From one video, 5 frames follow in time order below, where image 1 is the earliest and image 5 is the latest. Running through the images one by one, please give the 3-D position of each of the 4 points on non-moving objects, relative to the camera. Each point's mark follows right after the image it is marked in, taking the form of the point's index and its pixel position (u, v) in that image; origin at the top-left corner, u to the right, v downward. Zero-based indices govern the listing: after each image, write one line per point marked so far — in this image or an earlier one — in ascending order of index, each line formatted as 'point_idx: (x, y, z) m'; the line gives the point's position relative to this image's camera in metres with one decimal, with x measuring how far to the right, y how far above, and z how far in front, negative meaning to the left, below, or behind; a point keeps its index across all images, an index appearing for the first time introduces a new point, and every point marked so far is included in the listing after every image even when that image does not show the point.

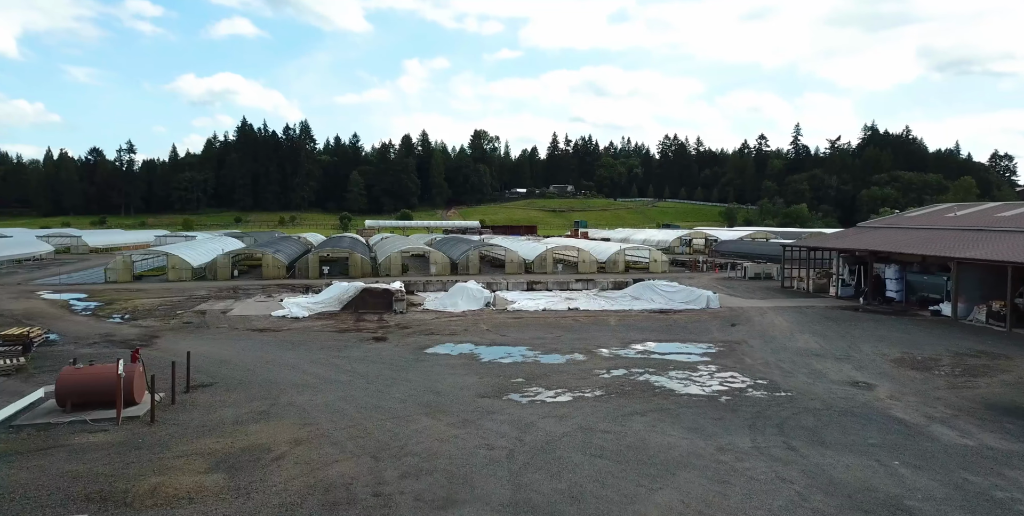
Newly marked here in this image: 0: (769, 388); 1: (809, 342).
0: (+6.2, -3.2, +15.0) m
1: (+9.5, -2.7, +19.8) m
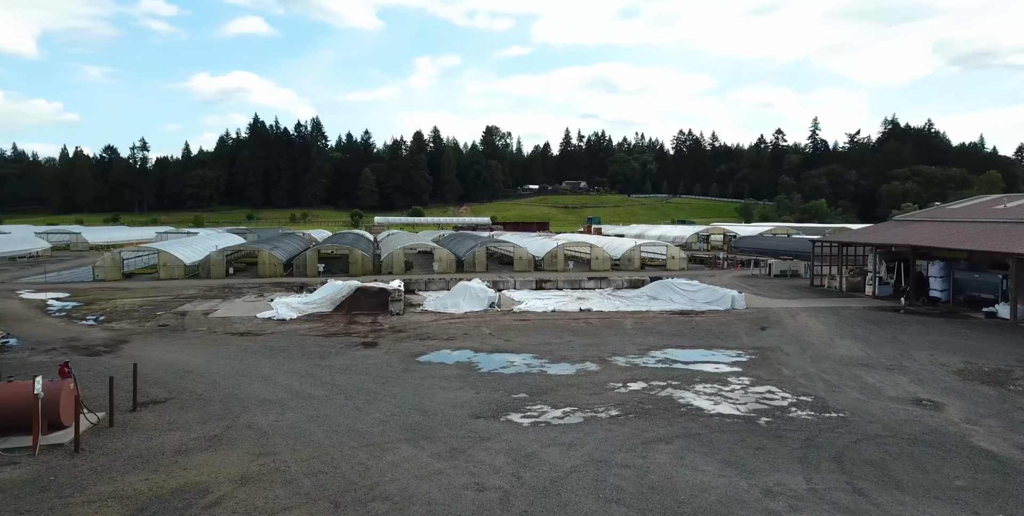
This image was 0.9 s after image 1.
0: (+6.2, -3.1, +12.7) m
1: (+9.7, -2.6, +17.5) m
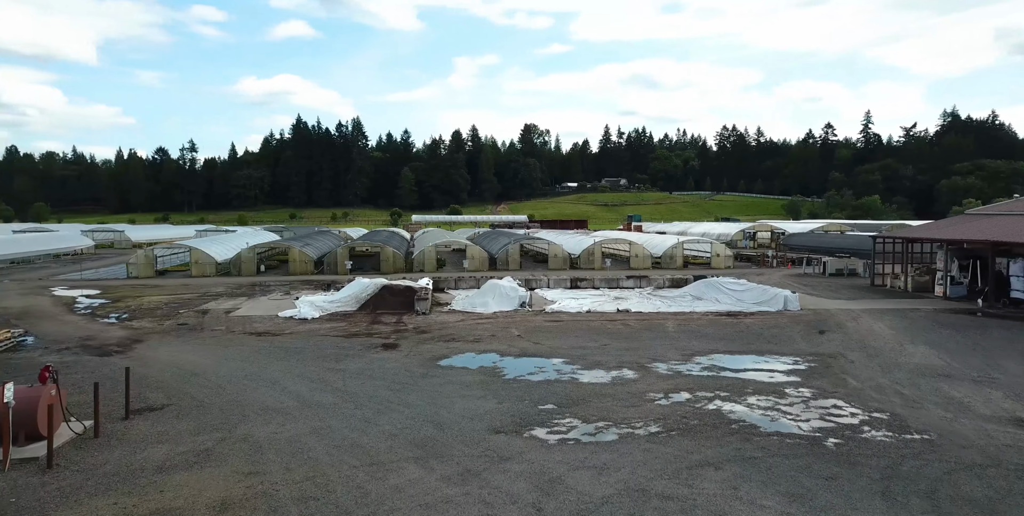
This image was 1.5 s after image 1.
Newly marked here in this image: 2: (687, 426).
0: (+6.7, -3.0, +10.9) m
1: (+10.4, -2.5, +15.4) m
2: (+3.2, -3.1, +11.2) m
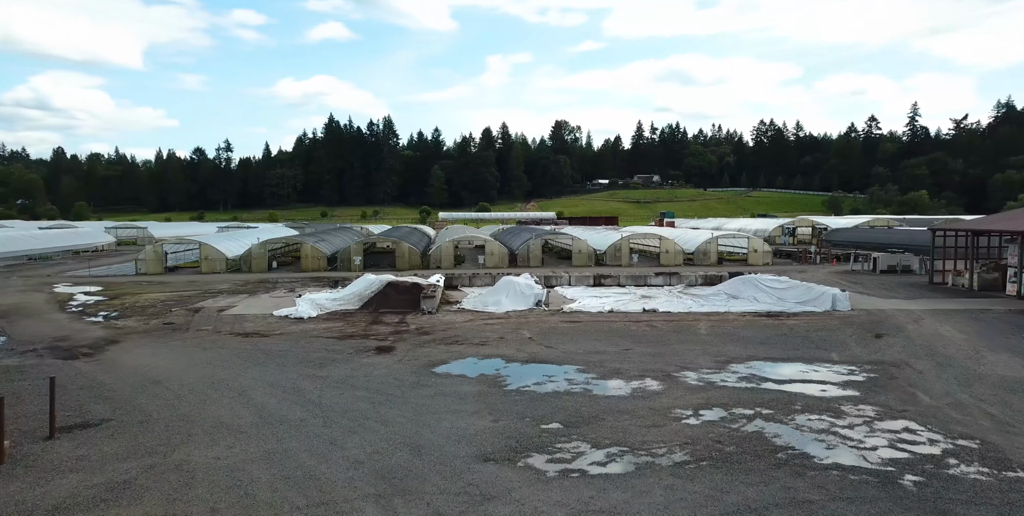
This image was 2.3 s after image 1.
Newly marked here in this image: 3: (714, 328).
0: (+6.6, -2.8, +8.6) m
1: (+10.5, -2.3, +12.9) m
2: (+3.1, -2.9, +9.1) m
3: (+6.1, -2.1, +18.7) m
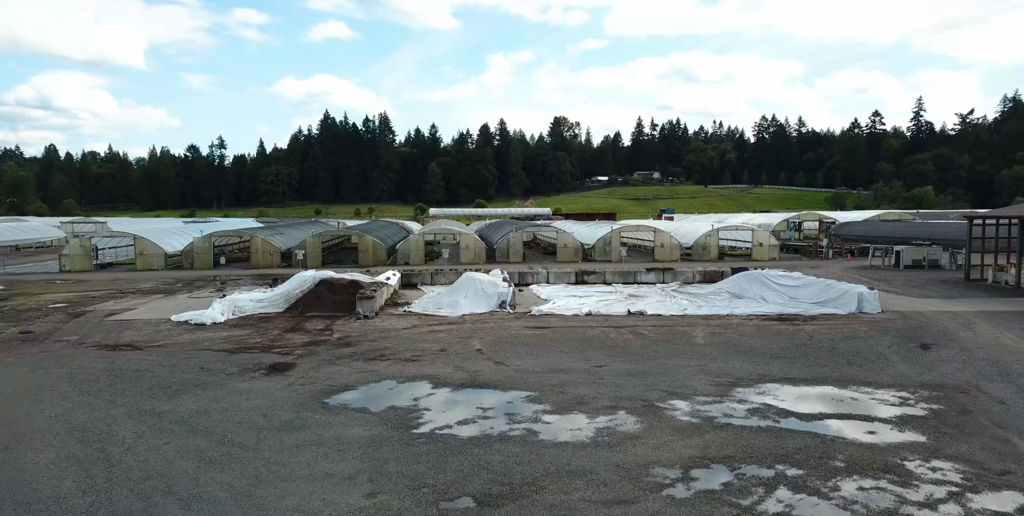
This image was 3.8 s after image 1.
0: (+5.4, -2.6, +4.8) m
1: (+9.3, -2.1, +9.2) m
2: (+1.8, -2.7, +5.3) m
3: (+4.9, -1.9, +14.9) m
